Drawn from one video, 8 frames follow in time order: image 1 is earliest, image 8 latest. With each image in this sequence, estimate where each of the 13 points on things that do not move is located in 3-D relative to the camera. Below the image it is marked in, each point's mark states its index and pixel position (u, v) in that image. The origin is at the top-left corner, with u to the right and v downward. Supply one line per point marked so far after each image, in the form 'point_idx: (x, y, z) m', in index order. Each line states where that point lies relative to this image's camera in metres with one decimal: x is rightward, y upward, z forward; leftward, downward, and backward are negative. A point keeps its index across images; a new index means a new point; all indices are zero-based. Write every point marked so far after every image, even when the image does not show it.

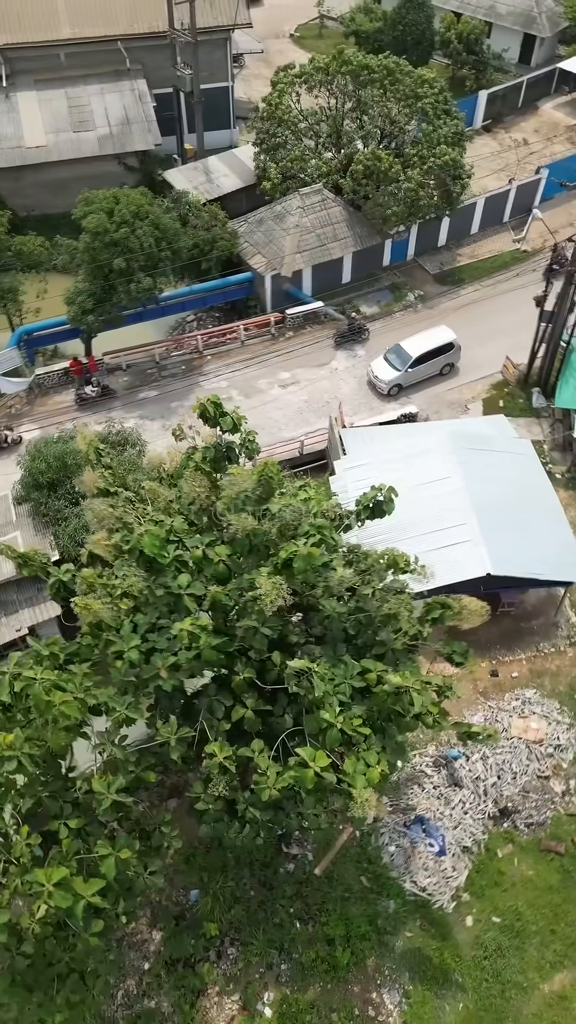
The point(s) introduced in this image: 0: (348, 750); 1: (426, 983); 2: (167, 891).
0: (+0.7, -3.0, +9.6) m
1: (+2.2, -7.5, +12.3) m
2: (-2.1, -6.5, +13.3) m
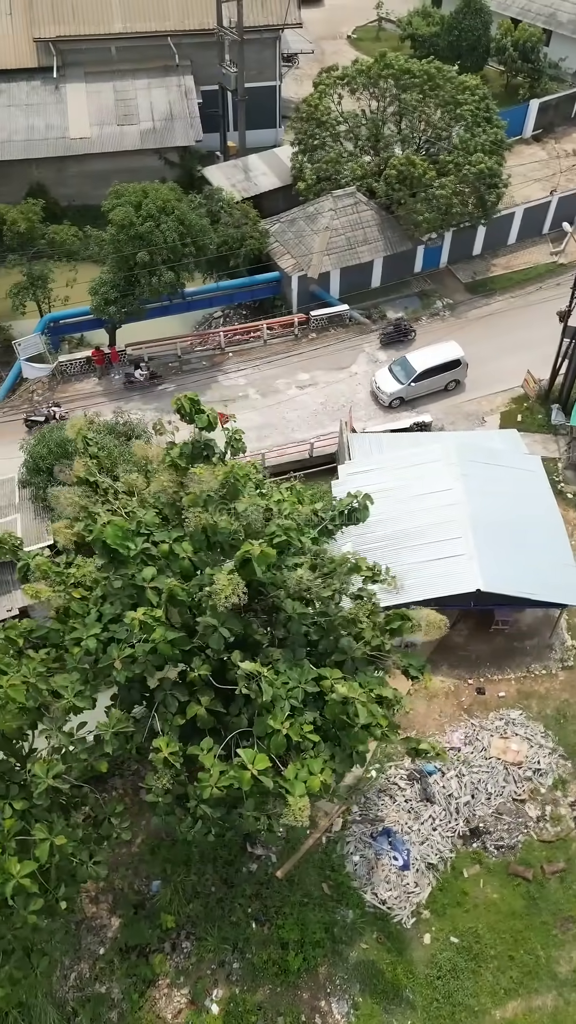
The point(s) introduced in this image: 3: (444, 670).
0: (0.0, -3.0, +9.5) m
1: (+1.4, -7.7, +12.2) m
2: (-2.8, -6.4, +13.4) m
3: (+3.2, -3.3, +16.0) m
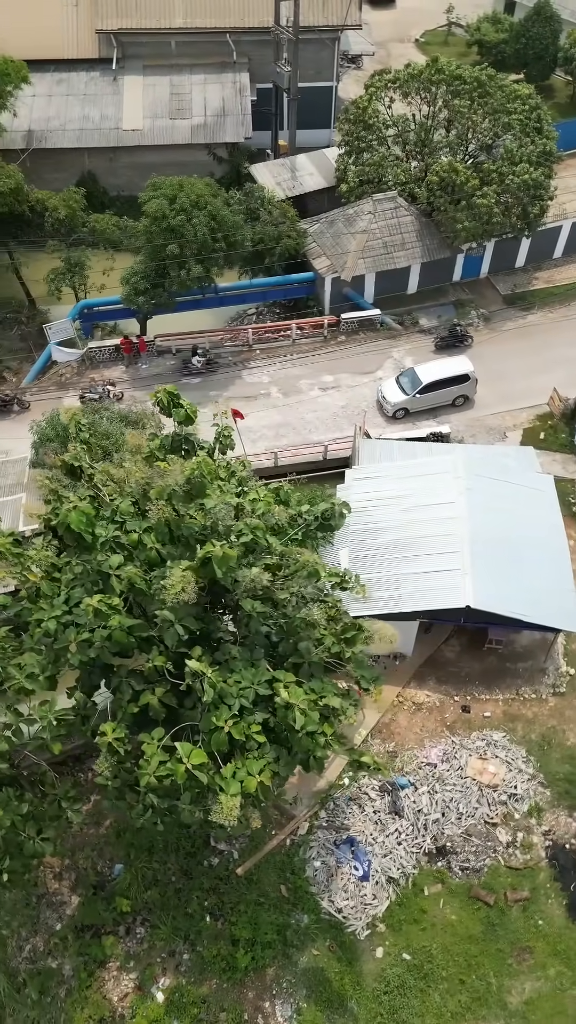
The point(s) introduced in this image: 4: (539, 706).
0: (-0.7, -3.0, +9.6) m
1: (+0.5, -7.8, +12.1) m
2: (-3.5, -6.2, +13.7) m
3: (+2.9, -3.6, +15.8) m
4: (+5.0, -3.9, +15.5) m
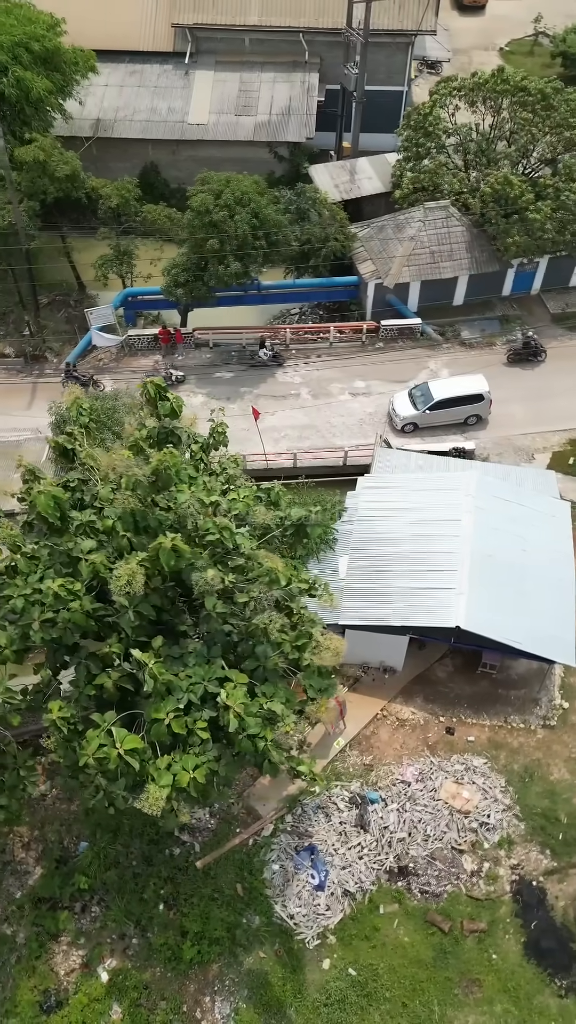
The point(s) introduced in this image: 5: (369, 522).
0: (-1.4, -3.0, +9.6) m
1: (-0.5, -7.8, +12.1) m
2: (-4.1, -5.8, +14.0) m
3: (+2.6, -3.9, +15.6) m
4: (+4.7, -4.4, +15.1) m
5: (+1.7, -0.2, +16.2) m
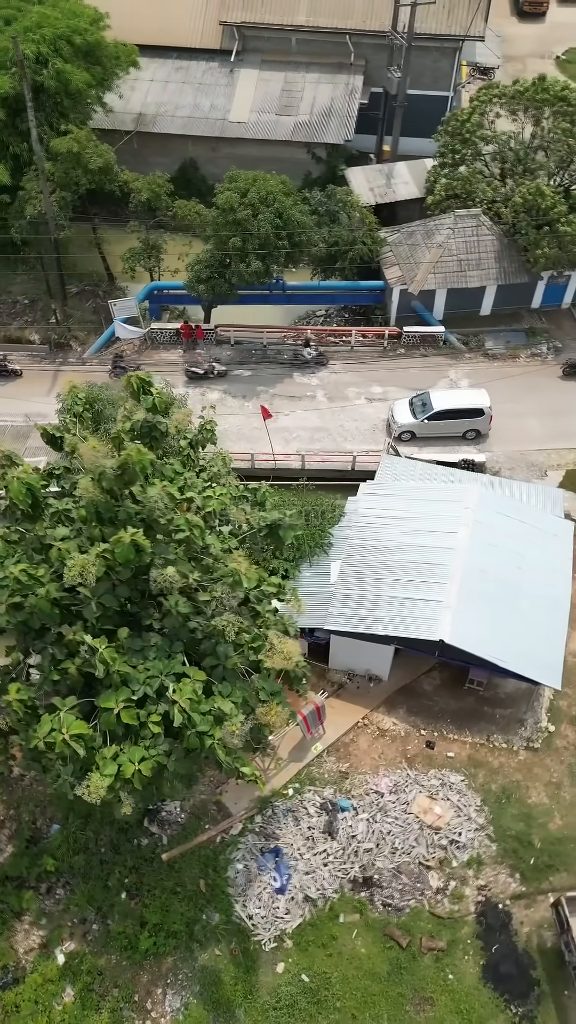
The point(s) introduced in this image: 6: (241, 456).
0: (-2.0, -2.9, +9.7) m
1: (-1.3, -7.8, +12.2) m
2: (-4.7, -5.6, +14.2) m
3: (+2.2, -4.0, +15.4) m
4: (+4.2, -4.7, +14.8) m
5: (+1.6, -0.3, +16.1) m
6: (-1.2, +1.4, +19.3) m
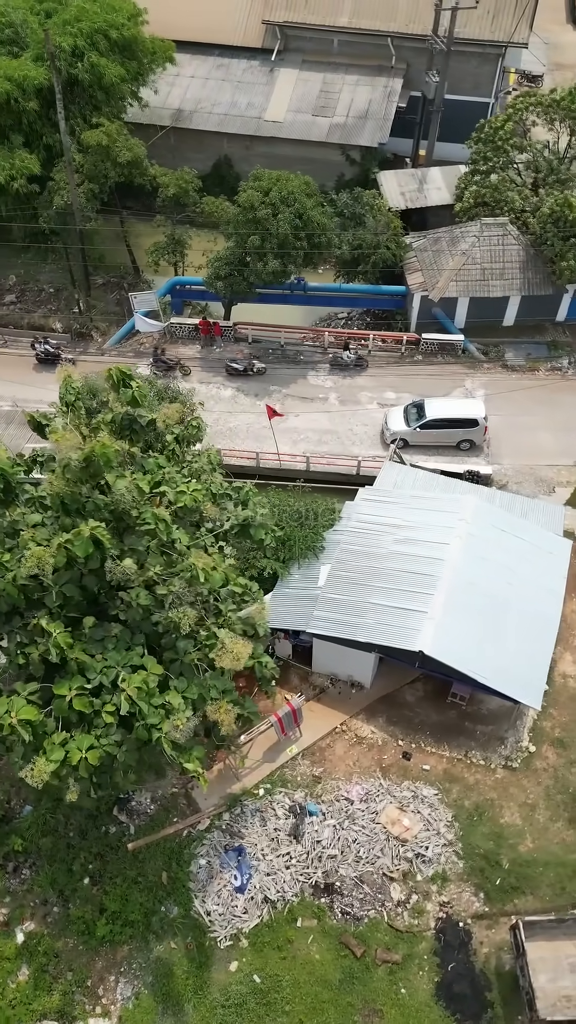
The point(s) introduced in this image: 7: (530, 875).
0: (-2.6, -2.8, +9.8) m
1: (-2.1, -7.7, +12.3) m
2: (-5.2, -5.3, +14.4) m
3: (+1.8, -4.2, +15.3) m
4: (+3.7, -5.0, +14.6) m
5: (+1.5, -0.5, +16.0) m
6: (-1.1, +1.4, +19.4) m
7: (+4.2, -6.3, +13.3) m
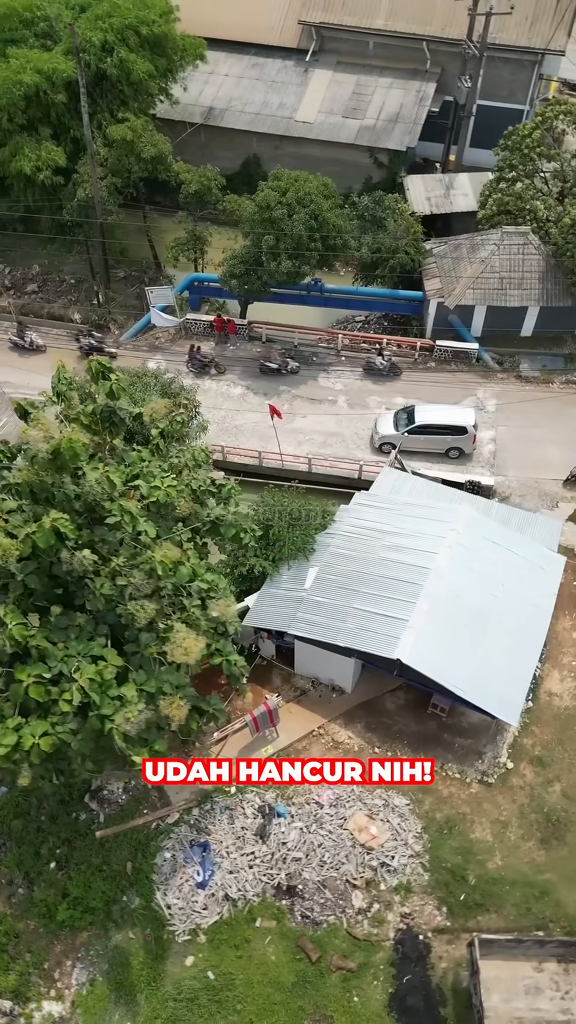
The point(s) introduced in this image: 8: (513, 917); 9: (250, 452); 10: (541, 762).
0: (-3.2, -2.6, +10.0) m
1: (-2.8, -7.6, +12.4) m
2: (-5.8, -5.0, +14.7) m
3: (+1.4, -4.3, +15.2) m
4: (+3.2, -5.2, +14.4) m
5: (+1.2, -0.5, +16.0) m
6: (-1.0, +1.5, +19.4) m
7: (+3.5, -6.5, +13.2) m
8: (+3.8, -6.8, +12.9) m
9: (-0.9, +1.5, +19.5) m
10: (+4.8, -4.8, +14.7) m
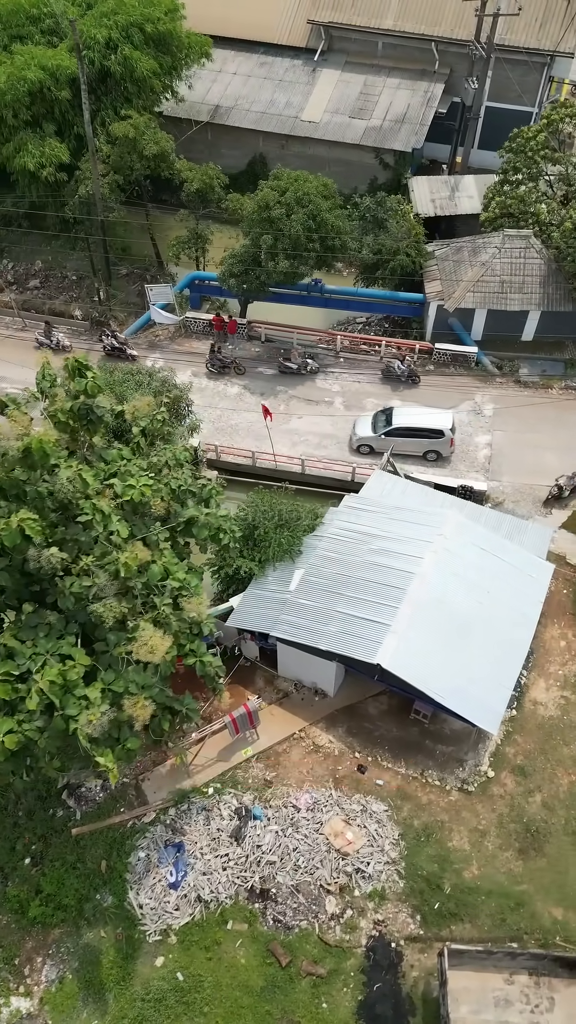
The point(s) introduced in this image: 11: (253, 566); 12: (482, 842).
0: (-3.6, -2.6, +10.0) m
1: (-3.3, -7.5, +12.3) m
2: (-6.2, -4.9, +14.7) m
3: (+1.0, -4.3, +15.1) m
4: (+2.8, -5.3, +14.3) m
5: (+1.0, -0.6, +15.9) m
6: (-1.2, +1.5, +19.4) m
7: (+3.1, -6.6, +13.0) m
8: (+3.3, -6.9, +12.8) m
9: (-1.1, +1.5, +19.4) m
10: (+4.4, -4.9, +14.6) m
11: (-0.7, -1.1, +15.6) m
12: (+3.4, -5.9, +13.7) m
